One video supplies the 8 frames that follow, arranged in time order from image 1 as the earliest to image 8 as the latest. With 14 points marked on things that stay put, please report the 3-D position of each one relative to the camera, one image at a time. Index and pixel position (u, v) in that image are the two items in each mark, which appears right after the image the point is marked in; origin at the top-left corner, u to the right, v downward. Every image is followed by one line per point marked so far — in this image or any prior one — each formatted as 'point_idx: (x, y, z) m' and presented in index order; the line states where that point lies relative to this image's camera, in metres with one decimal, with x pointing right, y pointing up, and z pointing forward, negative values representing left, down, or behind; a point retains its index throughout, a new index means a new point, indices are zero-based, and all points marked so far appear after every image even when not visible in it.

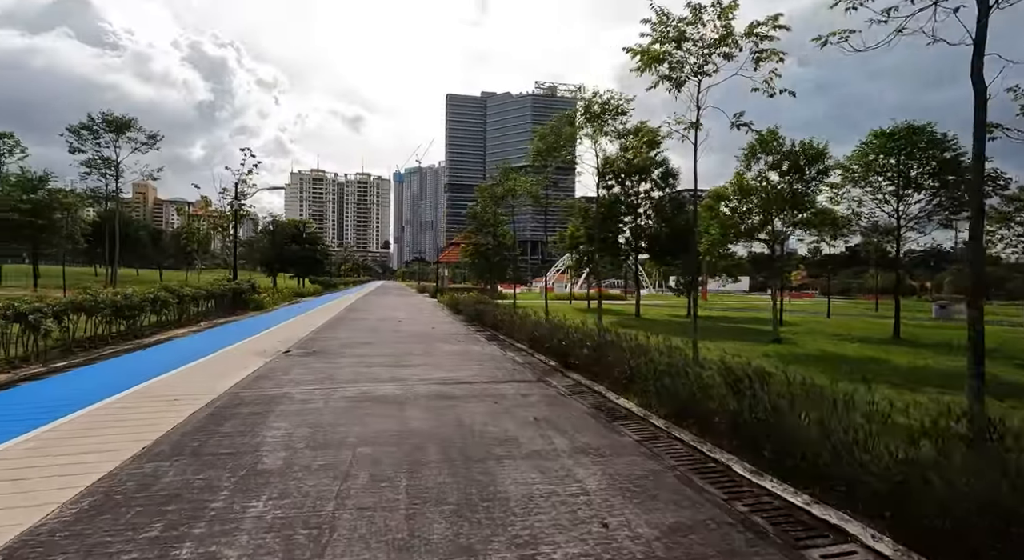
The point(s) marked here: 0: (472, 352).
0: (-1.0, -1.7, +12.5) m
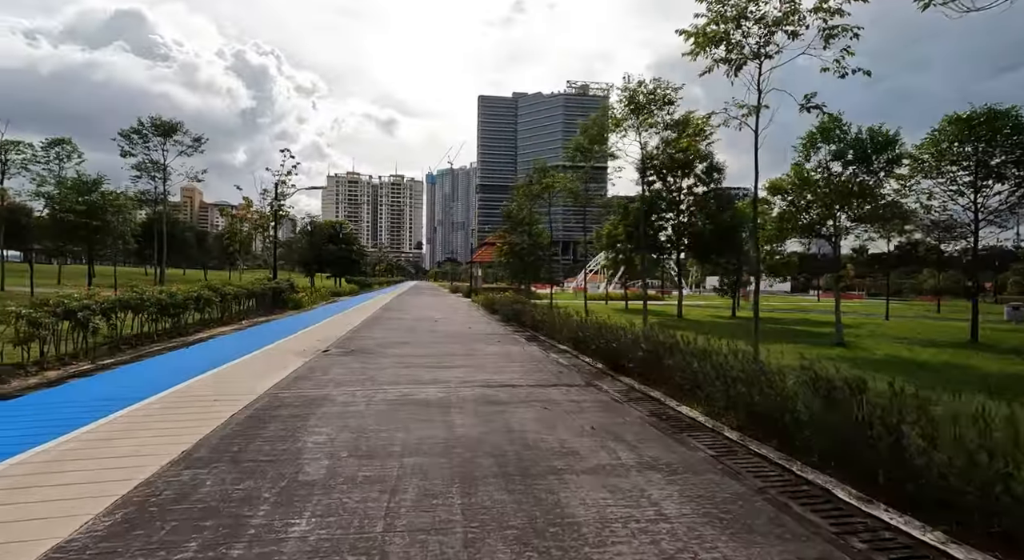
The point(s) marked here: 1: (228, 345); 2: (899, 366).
0: (0.0, -1.7, +12.1) m
1: (-7.6, -1.7, +13.8) m
2: (+7.4, -1.7, +9.8) m
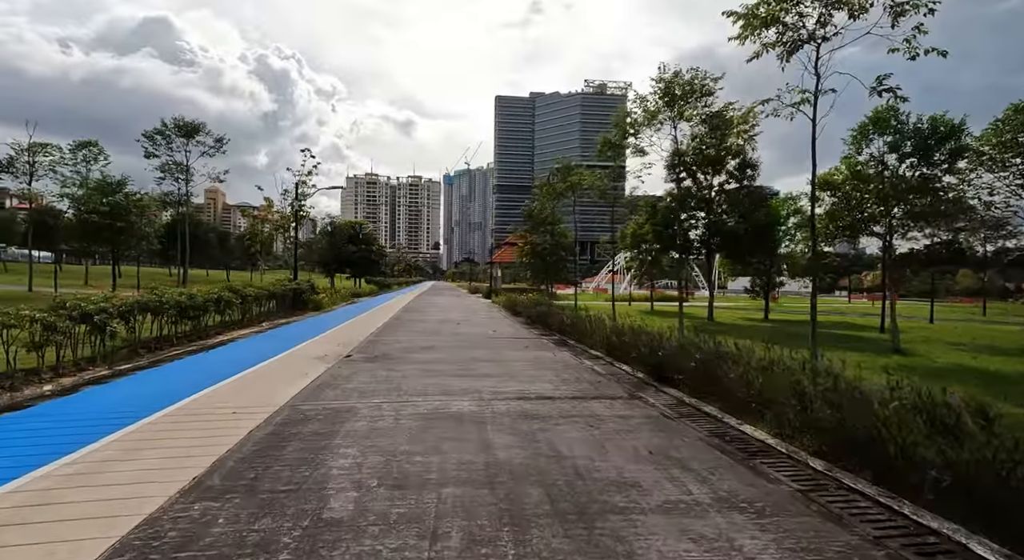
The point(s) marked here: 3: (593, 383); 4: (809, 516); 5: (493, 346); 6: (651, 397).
0: (+0.7, -1.7, +11.4) m
1: (-6.8, -1.8, +13.4) m
2: (+8.0, -1.7, +8.9) m
3: (+1.3, -1.8, +8.6) m
4: (+2.2, -1.7, +3.7) m
5: (-0.5, -1.7, +13.2) m
6: (+2.1, -1.8, +7.7) m
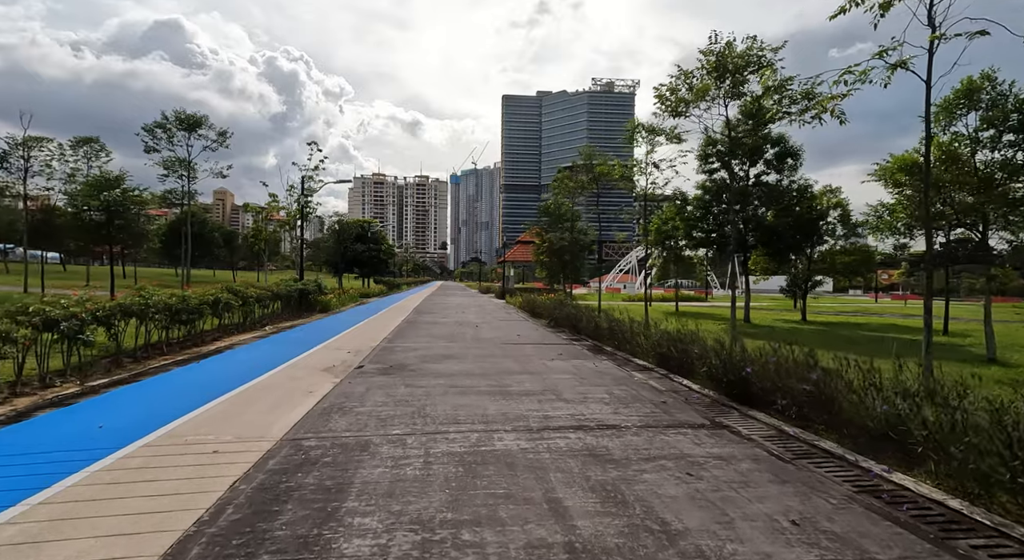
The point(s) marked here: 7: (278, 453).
0: (+1.4, -1.7, +9.9) m
1: (-6.1, -1.8, +12.0) m
2: (+8.7, -1.7, +7.3) m
3: (+2.0, -1.7, +7.1) m
4: (+2.8, -1.7, +2.2) m
5: (+0.2, -1.7, +11.7) m
6: (+2.7, -1.7, +6.1) m
7: (-2.3, -1.7, +5.1) m
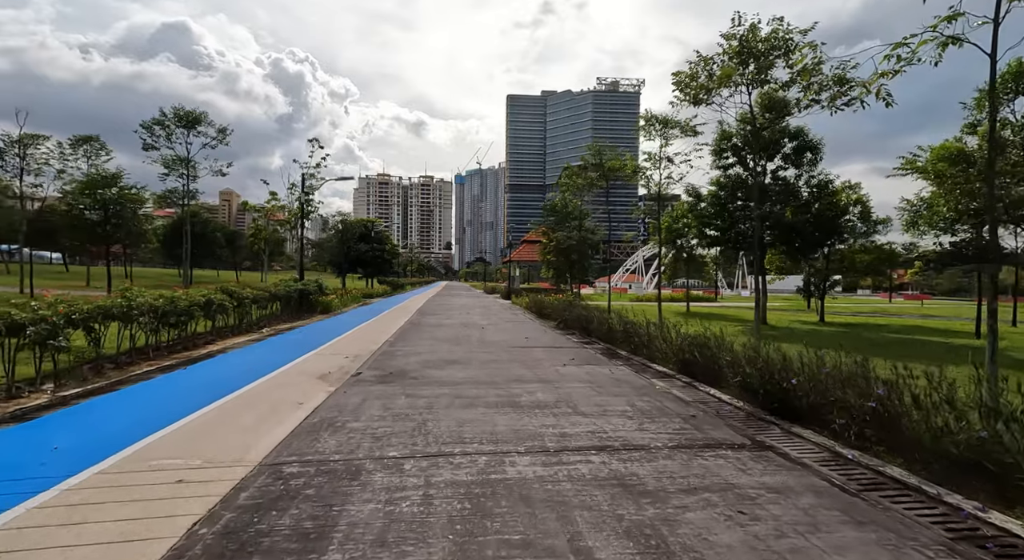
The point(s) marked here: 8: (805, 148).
0: (+1.6, -1.7, +9.1) m
1: (-5.9, -1.8, +11.3) m
2: (+8.8, -1.7, +6.4) m
3: (+2.2, -1.7, +6.3) m
4: (+2.9, -1.7, +1.4) m
5: (+0.4, -1.7, +10.9) m
6: (+2.9, -1.7, +5.3) m
7: (-2.2, -1.7, +4.3) m
8: (+11.0, +4.9, +19.3) m
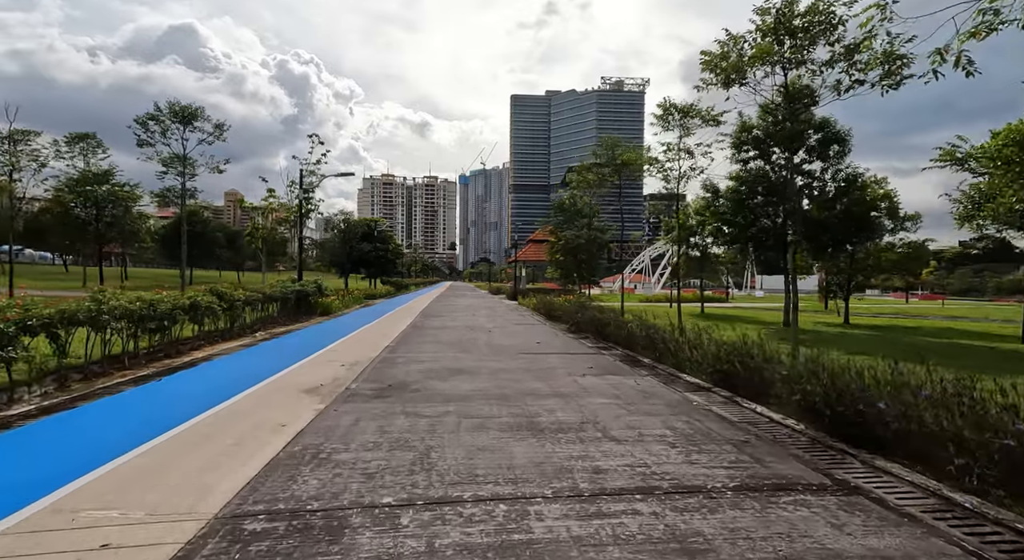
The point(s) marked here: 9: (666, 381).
0: (+1.8, -1.7, +8.0) m
1: (-5.6, -1.8, +10.3) m
2: (+9.0, -1.7, +5.3) m
3: (+2.4, -1.7, +5.2) m
4: (+3.0, -1.7, +0.3) m
5: (+0.7, -1.7, +9.9) m
6: (+3.1, -1.7, +4.3) m
7: (-2.0, -1.7, +3.3) m
8: (+11.3, +4.9, +18.1) m
9: (+2.7, -1.7, +8.9) m
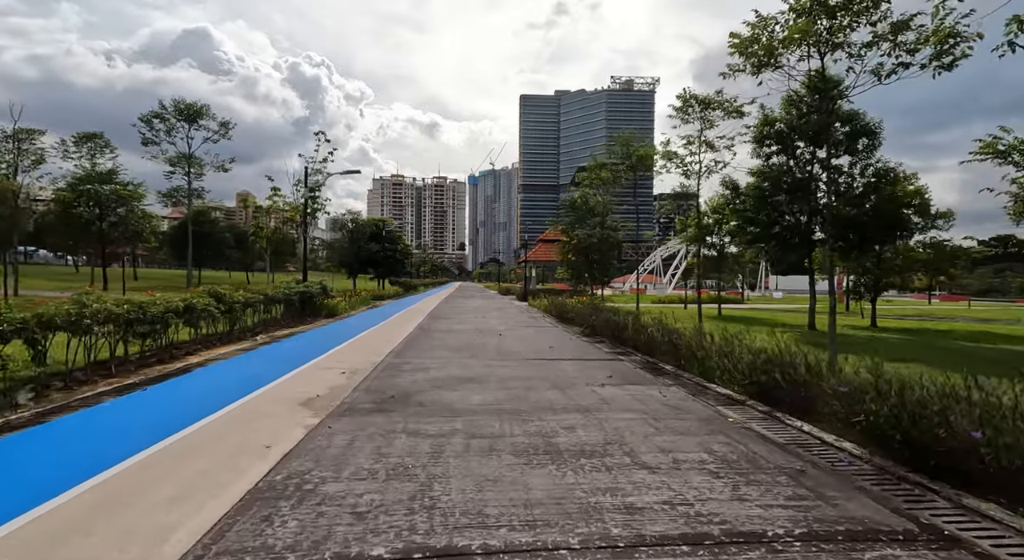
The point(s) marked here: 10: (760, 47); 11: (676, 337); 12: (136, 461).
0: (+2.0, -1.8, +7.3) m
1: (-5.4, -1.8, +9.7) m
2: (+9.2, -1.7, +4.4) m
3: (+2.5, -1.8, +4.4) m
4: (+3.1, -1.7, -0.5) m
5: (+0.9, -1.7, +9.1) m
6: (+3.2, -1.8, +3.5) m
7: (-1.9, -1.7, +2.6) m
8: (+11.7, +4.9, +17.2) m
9: (+2.9, -1.8, +8.1) m
10: (+4.7, +4.4, +9.8) m
11: (+3.4, -1.2, +10.7) m
12: (-3.8, -1.8, +5.1) m
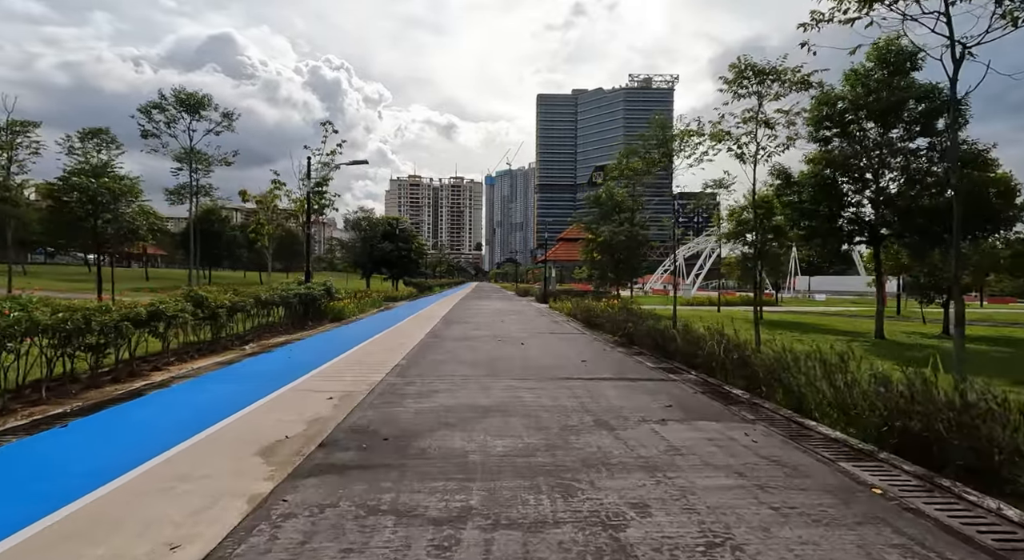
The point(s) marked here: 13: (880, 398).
0: (+2.4, -1.8, +5.2) m
1: (-5.0, -1.9, +7.8) m
2: (+9.5, -1.7, +2.1) m
3: (+2.8, -1.8, +2.3) m
4: (+3.2, -1.7, -2.6) m
5: (+1.3, -1.8, +7.1) m
6: (+3.4, -1.8, +1.3) m
7: (-1.7, -1.8, +0.6) m
8: (+12.4, +4.9, +14.8) m
9: (+3.3, -1.8, +6.0) m
10: (+5.1, +4.4, +7.6) m
11: (+3.9, -1.2, +8.6) m
12: (-3.5, -1.9, +3.2) m
13: (+4.0, -1.3, +5.5) m
